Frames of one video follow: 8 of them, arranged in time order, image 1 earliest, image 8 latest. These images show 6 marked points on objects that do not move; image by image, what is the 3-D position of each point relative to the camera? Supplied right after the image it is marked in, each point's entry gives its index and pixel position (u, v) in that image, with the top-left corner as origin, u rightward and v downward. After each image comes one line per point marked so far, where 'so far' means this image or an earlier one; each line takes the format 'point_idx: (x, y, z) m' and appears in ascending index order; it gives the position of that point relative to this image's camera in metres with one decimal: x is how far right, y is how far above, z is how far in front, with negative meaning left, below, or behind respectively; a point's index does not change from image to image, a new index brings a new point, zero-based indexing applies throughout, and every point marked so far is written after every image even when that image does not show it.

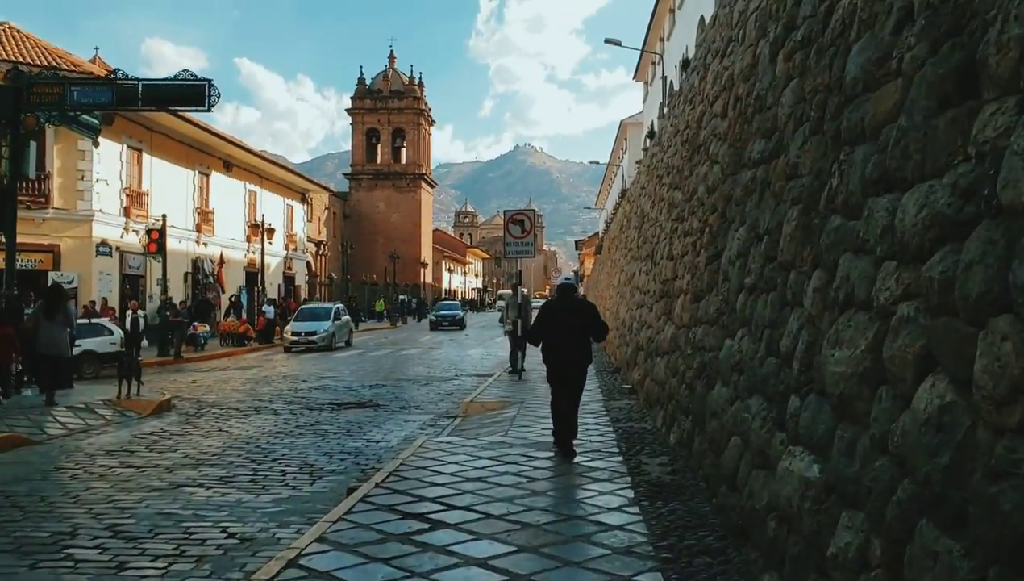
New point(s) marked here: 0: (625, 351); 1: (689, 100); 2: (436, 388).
0: (+2.0, -1.0, +14.9) m
1: (+2.3, +2.5, +11.4) m
2: (-1.3, -1.7, +15.1) m
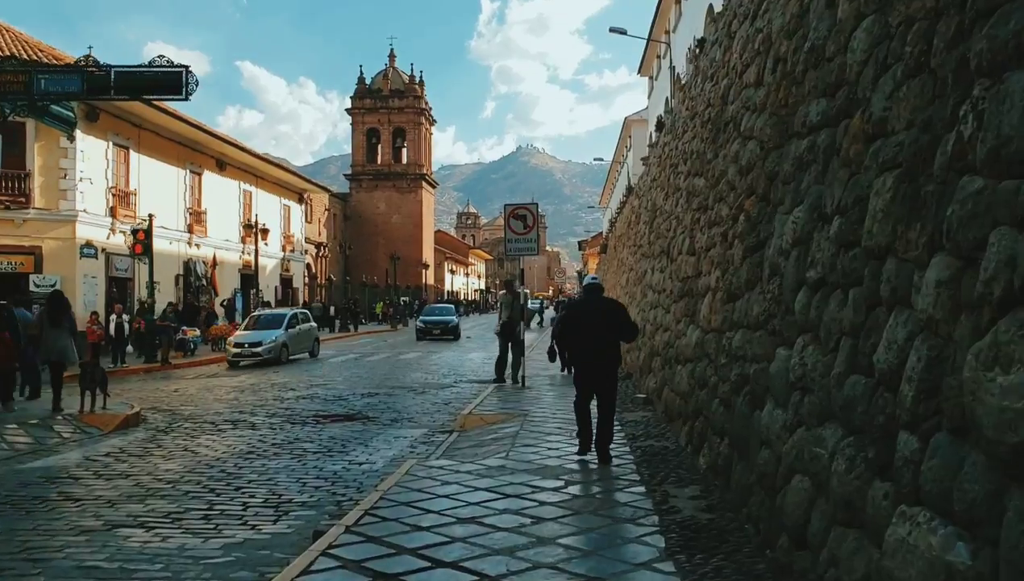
0: (+2.0, -1.0, +13.7) m
1: (+2.3, +2.5, +10.3) m
2: (-1.2, -1.7, +13.9) m
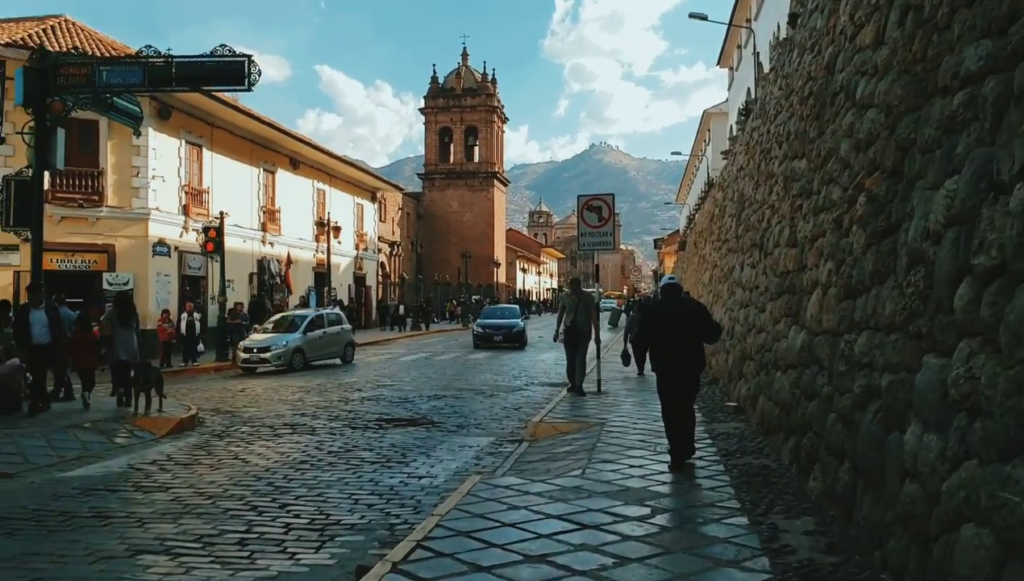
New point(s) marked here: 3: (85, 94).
0: (+3.1, -1.0, +12.7) m
1: (+3.1, +2.5, +9.2) m
2: (-0.1, -1.6, +13.1) m
3: (-6.8, +3.1, +13.9) m
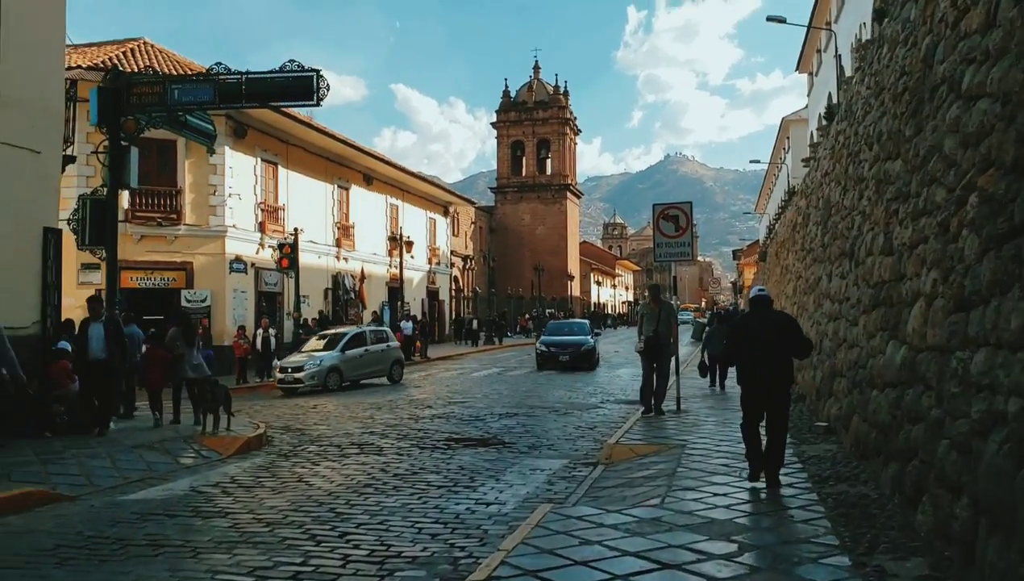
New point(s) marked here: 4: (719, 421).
0: (+4.1, -1.1, +11.9) m
1: (+3.8, +2.4, +8.5) m
2: (+0.9, -1.8, +12.6) m
3: (-5.7, +2.8, +14.1) m
4: (+2.6, -1.6, +11.1) m
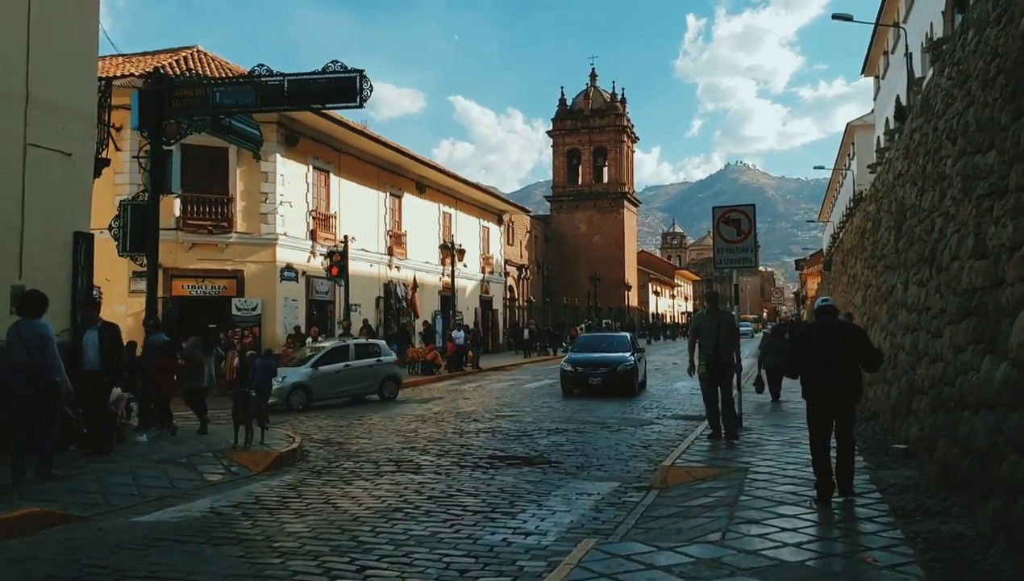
0: (+4.7, -1.2, +11.0) m
1: (+4.2, +2.3, +7.6) m
2: (+1.6, -2.0, +11.9) m
3: (-4.9, +2.7, +13.8) m
4: (+3.2, -1.8, +10.2) m
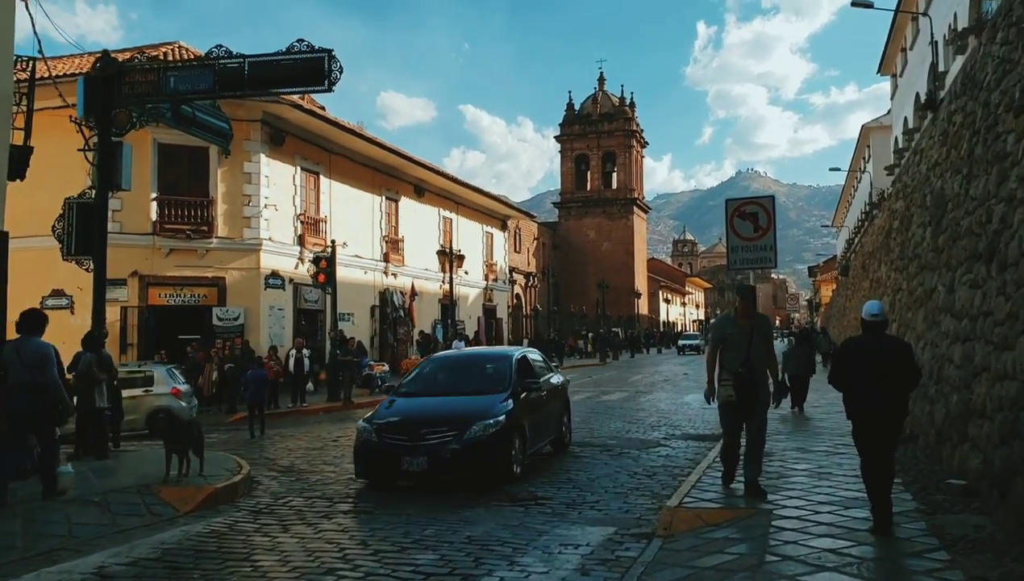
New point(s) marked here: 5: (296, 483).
0: (+4.5, -1.3, +9.4) m
1: (+3.9, +2.3, +6.2) m
2: (+1.4, -2.0, +10.4) m
3: (-5.0, +2.6, +12.4) m
4: (+3.0, -1.8, +8.7) m
5: (-2.3, -2.1, +9.5) m
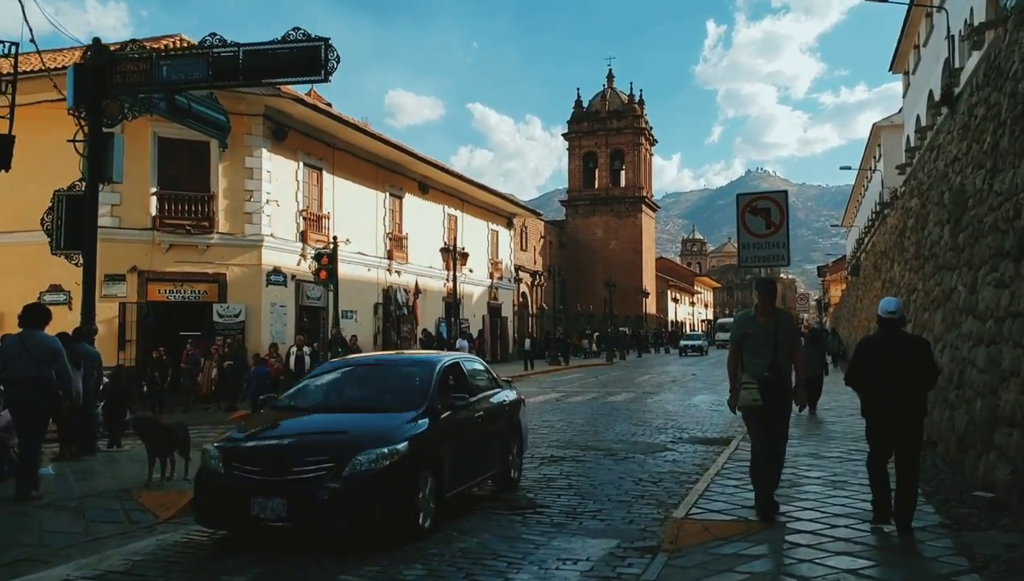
0: (+4.5, -1.3, +9.0) m
1: (+3.9, +2.3, +5.7) m
2: (+1.4, -2.0, +10.0) m
3: (-5.0, +2.7, +12.1) m
4: (+3.0, -1.8, +8.3) m
5: (-2.3, -2.0, +9.1) m
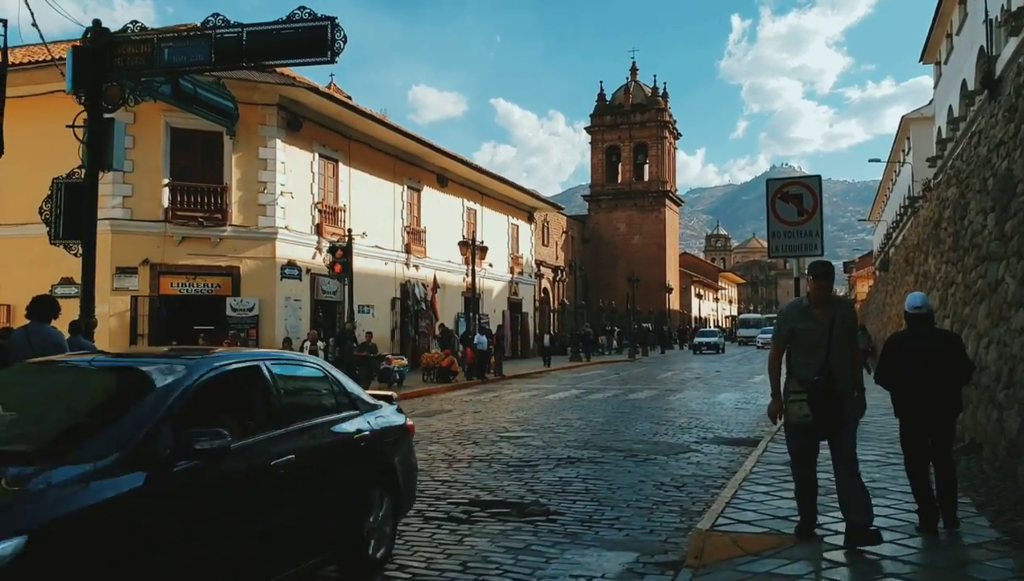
0: (+4.6, -1.2, +8.3) m
1: (+4.0, +2.4, +5.0) m
2: (+1.6, -1.9, +9.4) m
3: (-4.8, +2.8, +11.6) m
4: (+3.1, -1.7, +7.7) m
5: (-2.2, -1.9, +8.6) m
